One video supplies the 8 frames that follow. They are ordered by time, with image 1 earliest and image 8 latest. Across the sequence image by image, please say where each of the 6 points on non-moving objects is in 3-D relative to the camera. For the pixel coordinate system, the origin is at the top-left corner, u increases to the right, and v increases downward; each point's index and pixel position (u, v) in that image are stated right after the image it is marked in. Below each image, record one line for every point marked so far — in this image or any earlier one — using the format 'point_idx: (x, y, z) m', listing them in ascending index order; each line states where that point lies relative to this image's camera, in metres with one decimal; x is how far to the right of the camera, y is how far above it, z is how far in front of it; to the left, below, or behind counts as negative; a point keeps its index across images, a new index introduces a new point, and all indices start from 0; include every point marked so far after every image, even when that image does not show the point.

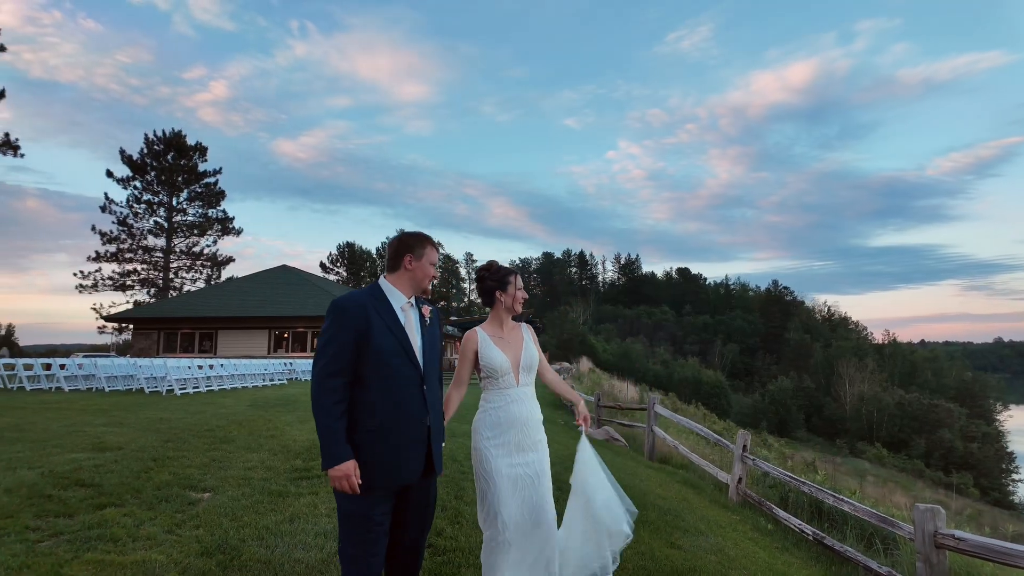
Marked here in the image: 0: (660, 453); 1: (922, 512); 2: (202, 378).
0: (+2.6, -2.9, +9.9) m
1: (+2.9, -1.6, +3.9) m
2: (-7.9, -2.3, +14.5) m
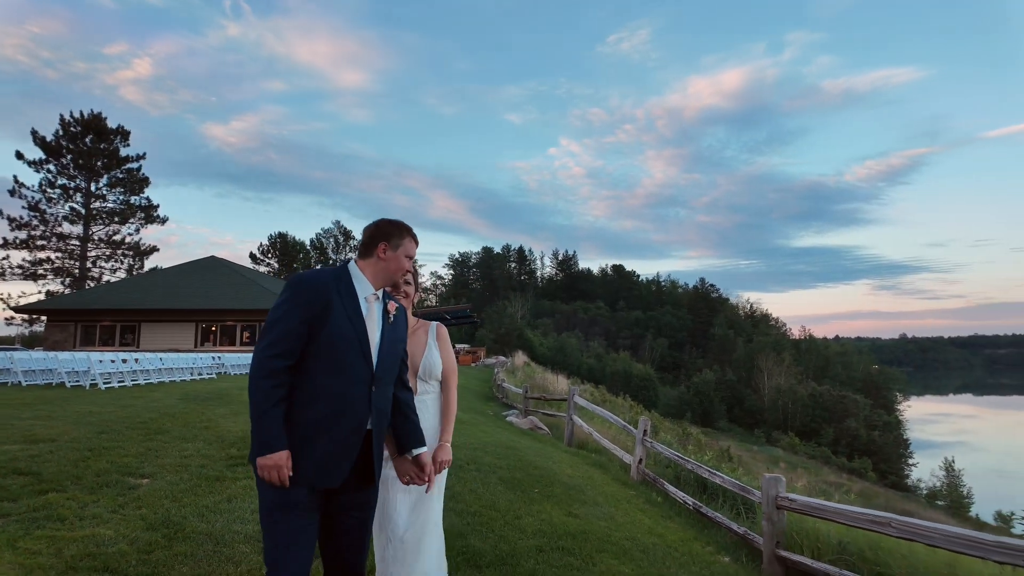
0: (+1.2, -2.9, +10.8) m
1: (+2.2, -1.7, +4.8) m
2: (-9.7, -2.1, +14.3) m
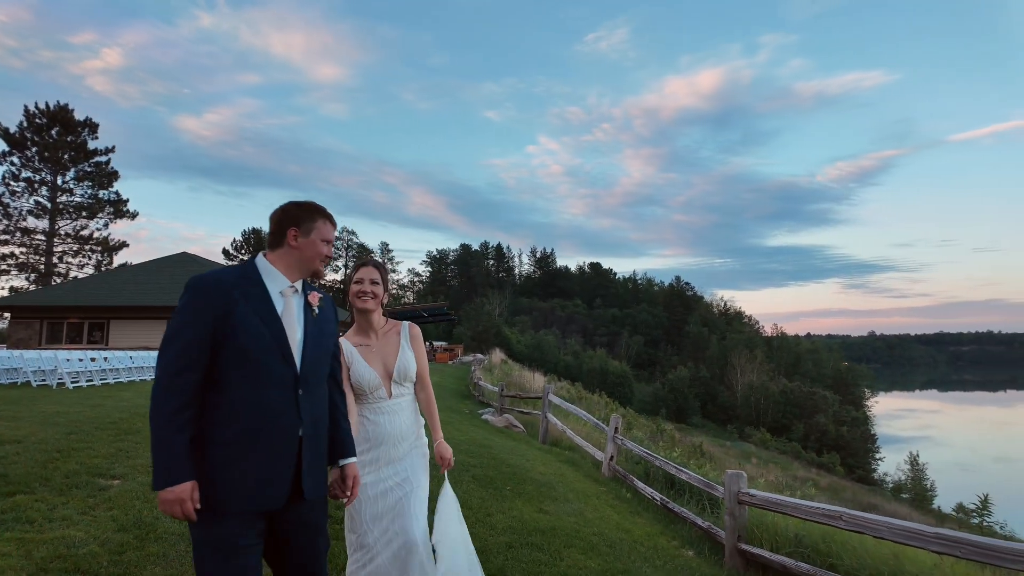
0: (+0.8, -2.9, +10.9) m
1: (+2.0, -1.7, +5.0) m
2: (-10.3, -2.1, +14.0) m
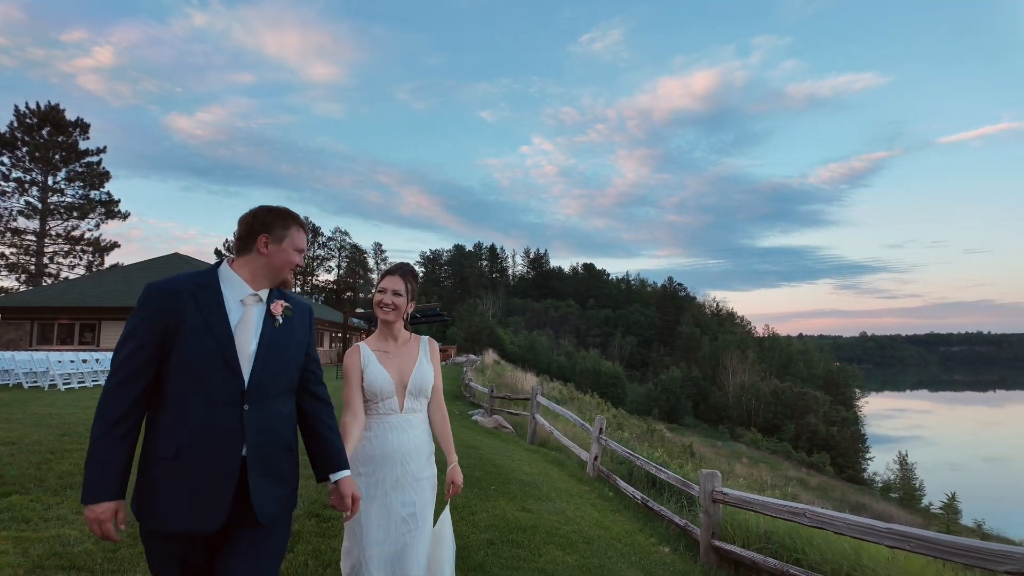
0: (+0.5, -2.9, +11.1) m
1: (+1.8, -1.7, +5.2) m
2: (-10.6, -2.1, +14.1) m
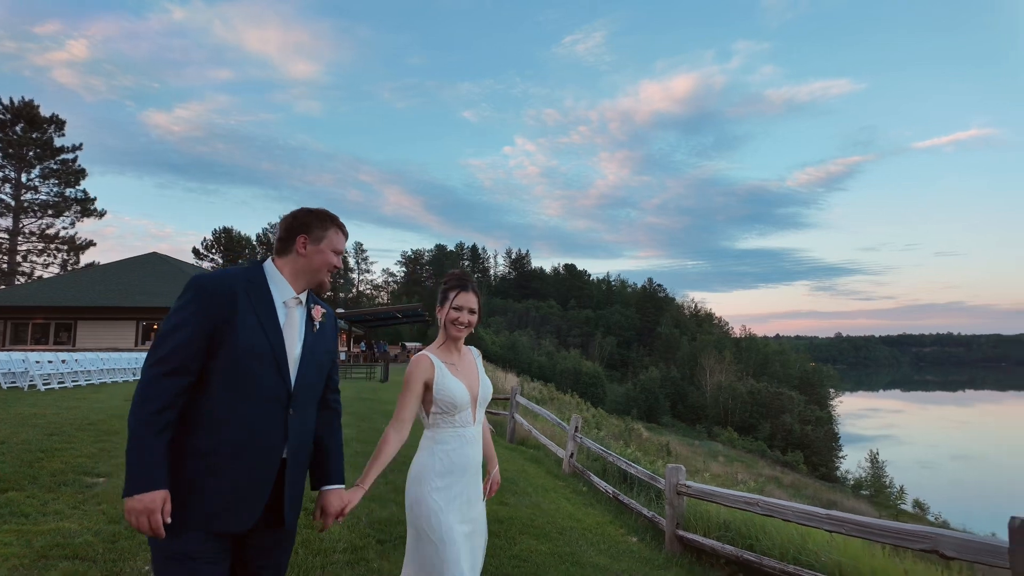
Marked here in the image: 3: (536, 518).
0: (+0.1, -3.0, +11.4) m
1: (+1.6, -1.8, +5.6) m
2: (-11.1, -2.1, +14.0) m
3: (+0.2, -2.3, +5.7) m
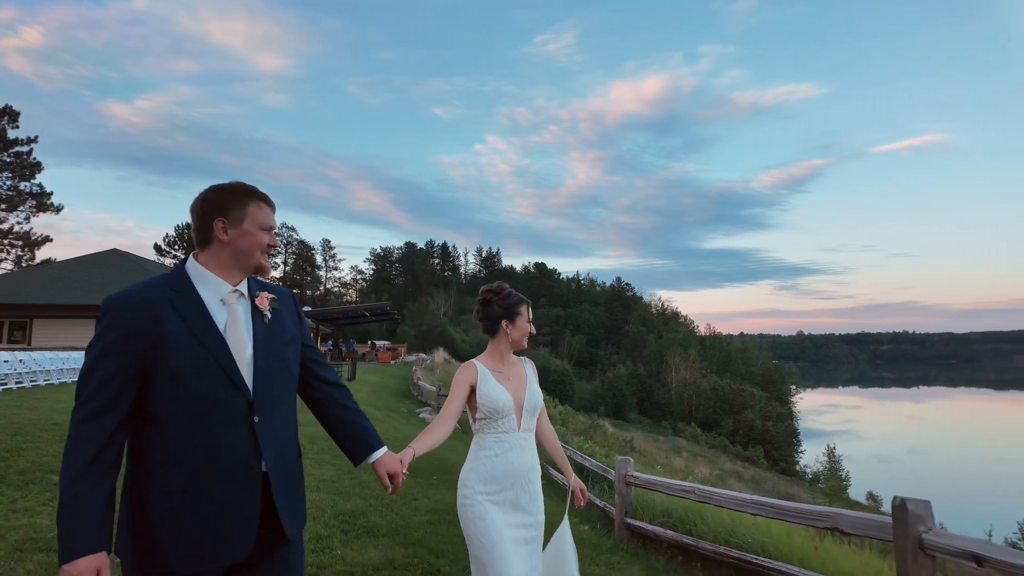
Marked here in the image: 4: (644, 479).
0: (-0.6, -3.0, +11.8) m
1: (+1.2, -1.9, +6.0) m
2: (-11.9, -2.1, +13.8) m
3: (-0.2, -2.3, +6.0) m
4: (+1.3, -1.9, +5.7) m
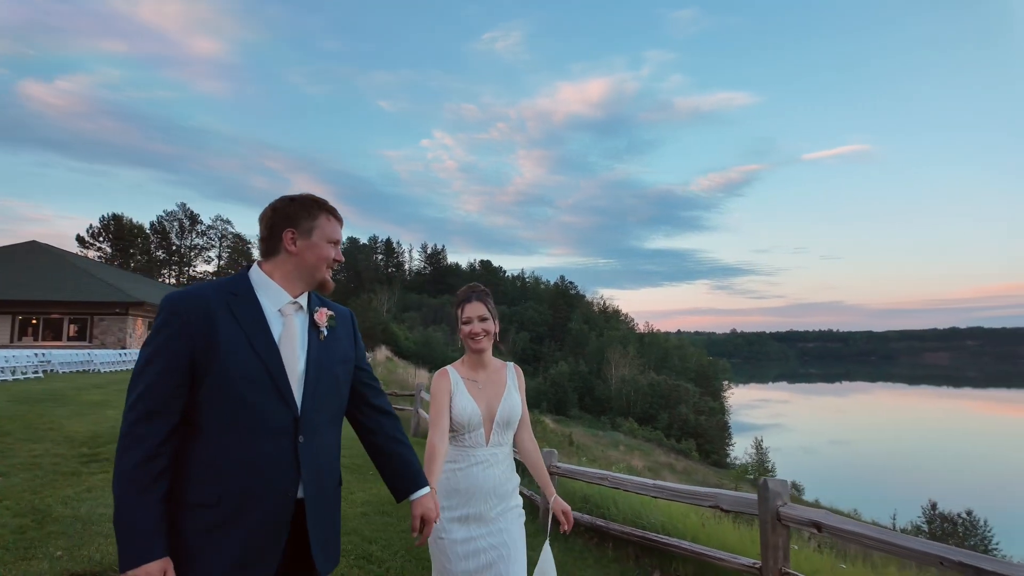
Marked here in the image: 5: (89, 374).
0: (-1.9, -3.1, +12.1) m
1: (+0.4, -1.9, +6.5) m
2: (-13.4, -1.9, +13.0) m
3: (-1.0, -2.4, +6.4) m
4: (+0.6, -2.0, +6.3) m
5: (-13.9, -2.8, +18.6) m
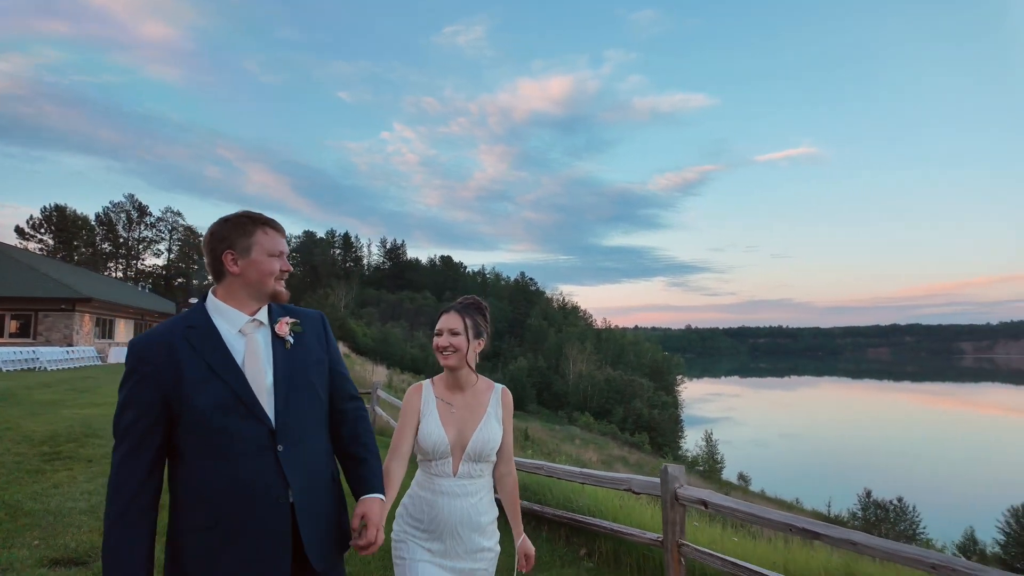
0: (-3.0, -3.1, +12.6) m
1: (-0.3, -2.0, +7.2) m
2: (-14.4, -1.9, +12.7) m
3: (-1.6, -2.5, +7.0) m
4: (-0.1, -2.1, +6.9) m
5: (-15.4, -2.7, +18.2) m
